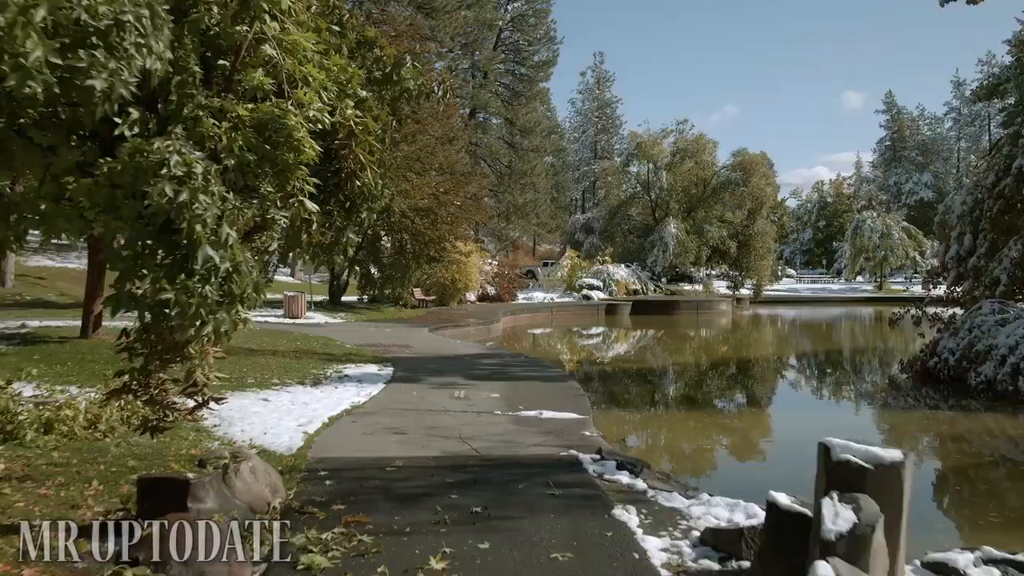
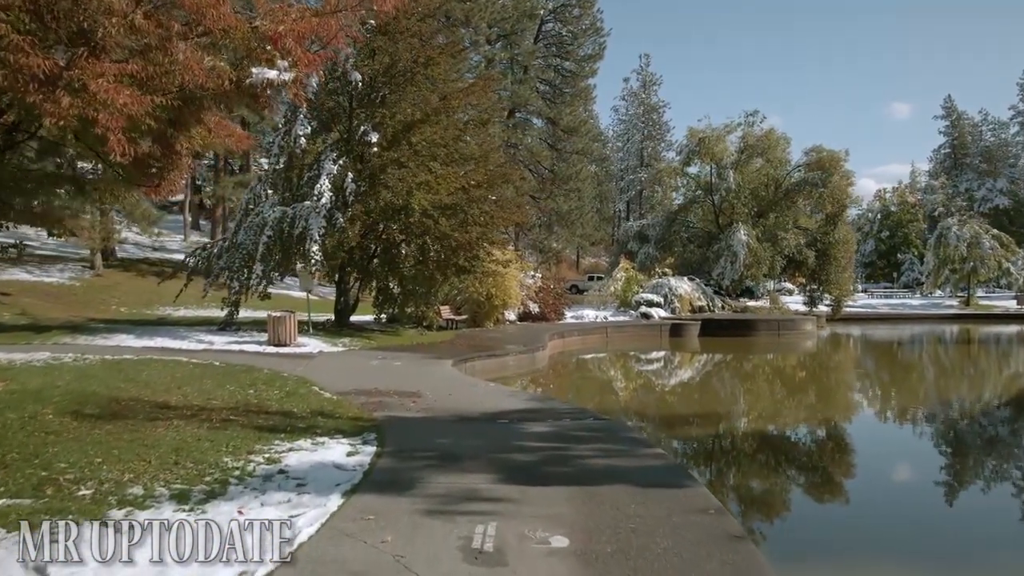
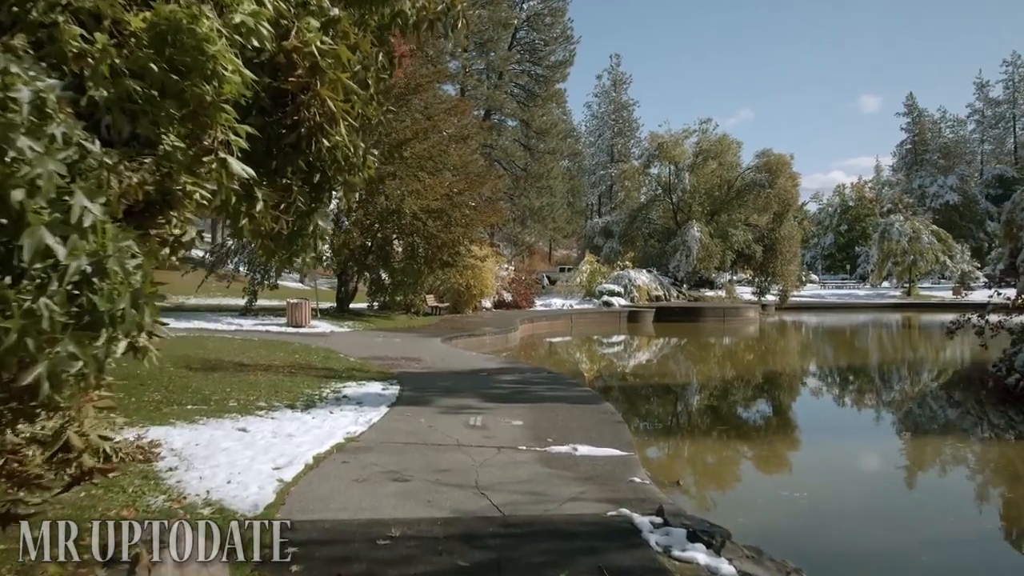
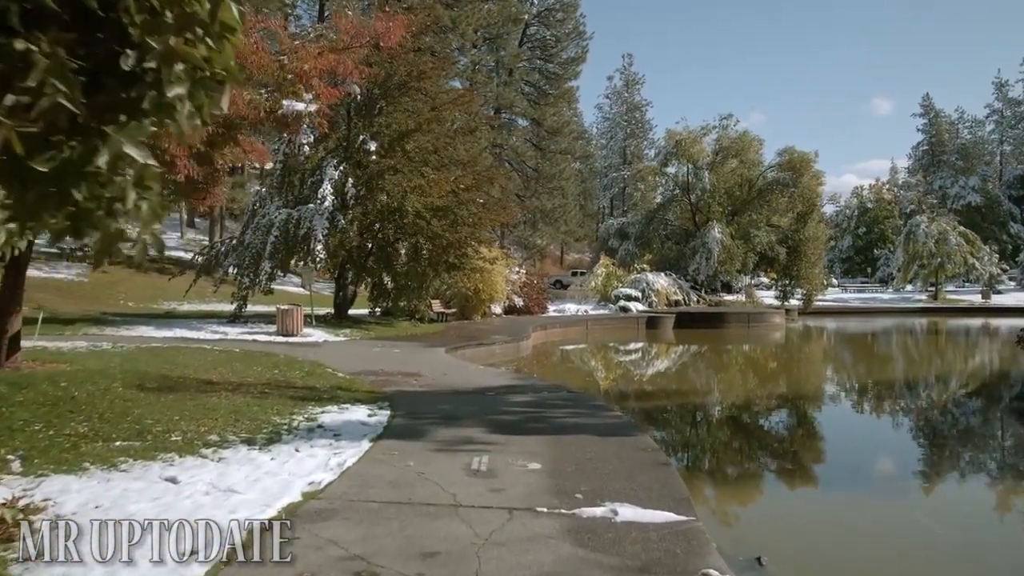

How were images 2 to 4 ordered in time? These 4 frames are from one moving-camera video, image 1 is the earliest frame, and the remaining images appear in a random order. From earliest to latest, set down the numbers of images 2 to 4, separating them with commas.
3, 4, 2
